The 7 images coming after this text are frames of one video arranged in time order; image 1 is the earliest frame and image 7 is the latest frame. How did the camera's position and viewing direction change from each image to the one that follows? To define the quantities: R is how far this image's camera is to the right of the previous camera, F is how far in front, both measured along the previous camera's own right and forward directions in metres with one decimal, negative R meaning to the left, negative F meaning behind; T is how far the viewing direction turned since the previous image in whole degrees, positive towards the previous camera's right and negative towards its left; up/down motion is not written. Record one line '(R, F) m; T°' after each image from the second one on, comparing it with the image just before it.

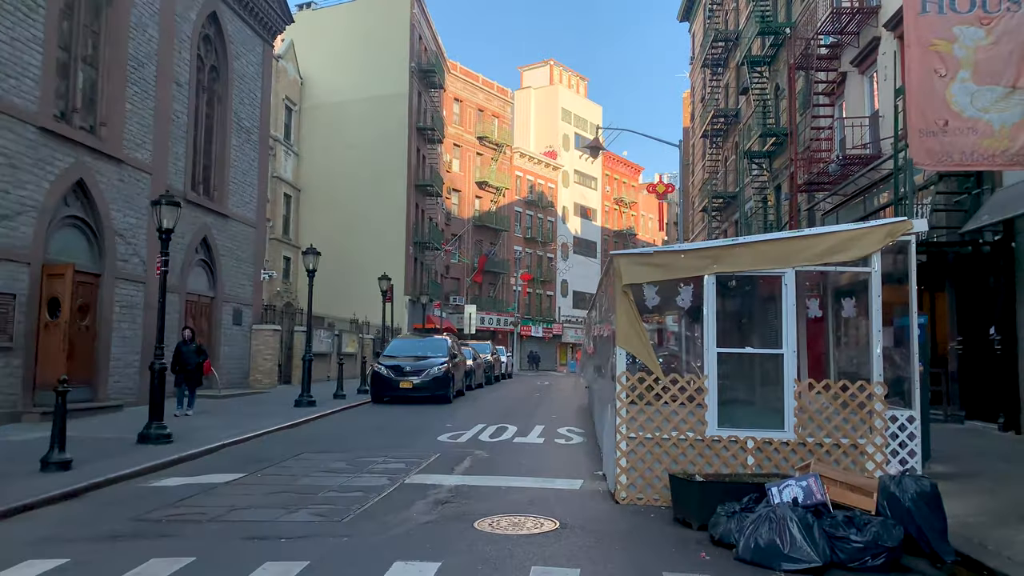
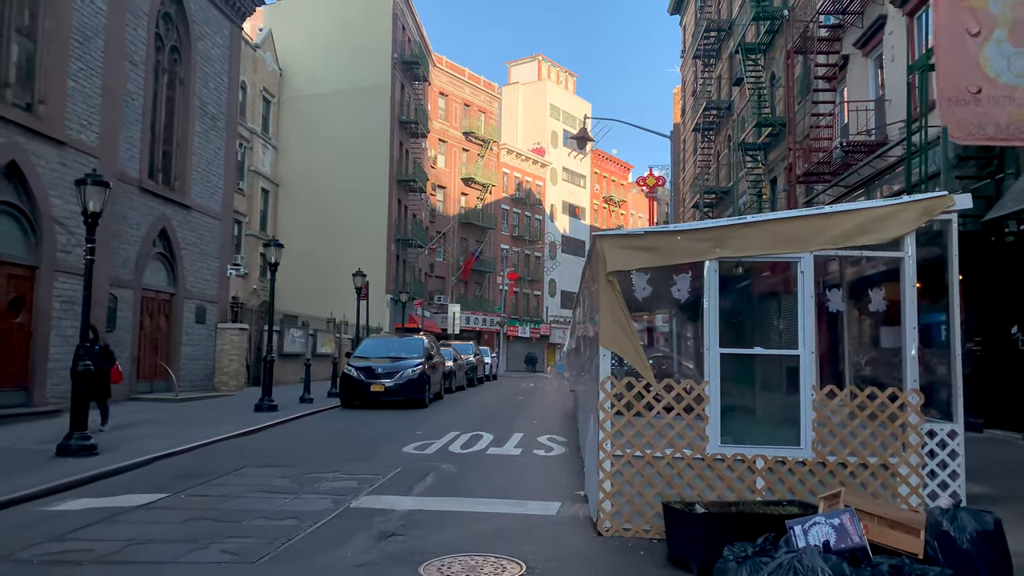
(+0.2, +1.3) m; +1°
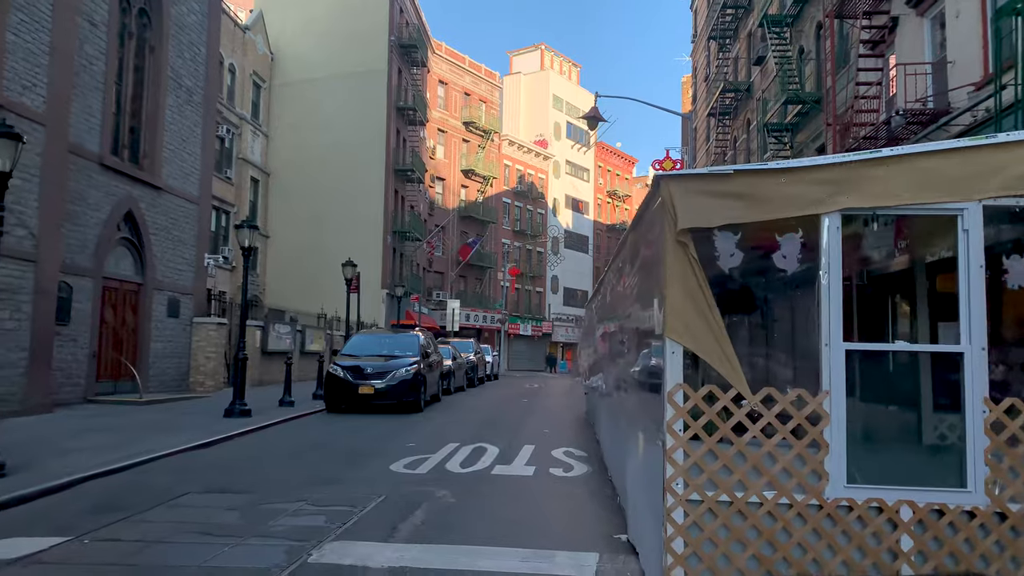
(-0.1, +2.0) m; 0°
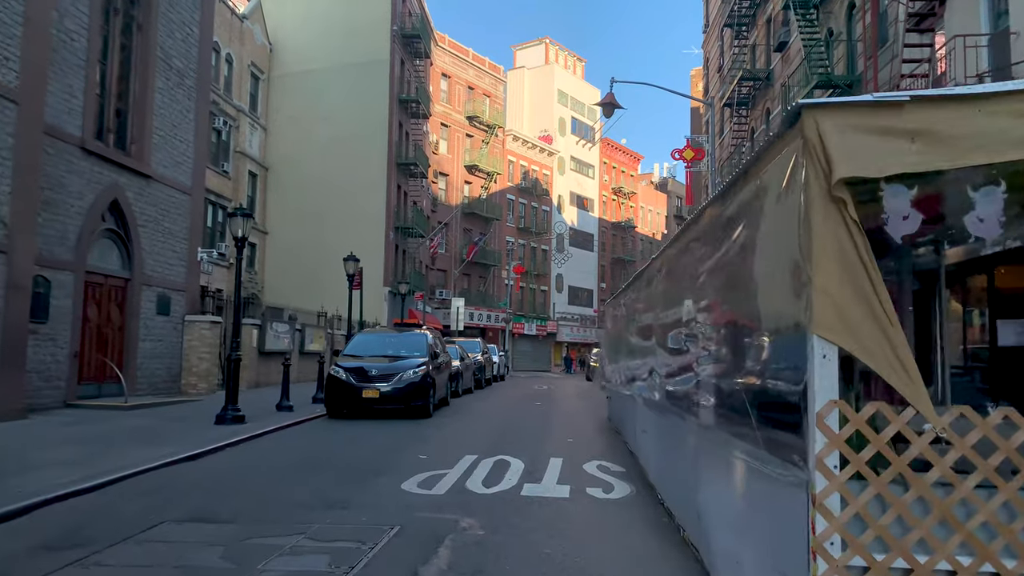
(-0.3, +1.3) m; 0°
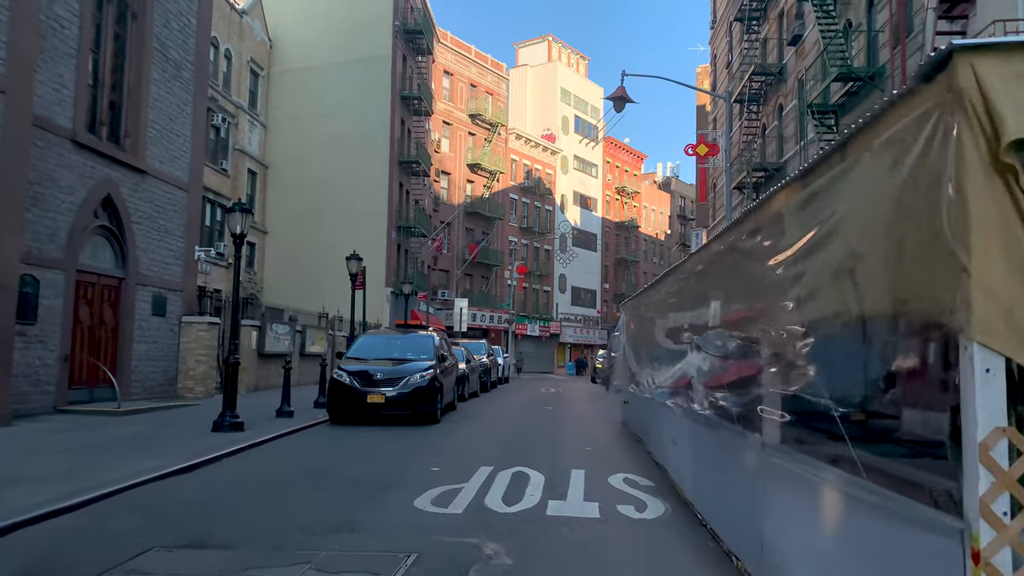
(-0.2, +0.7) m; 0°
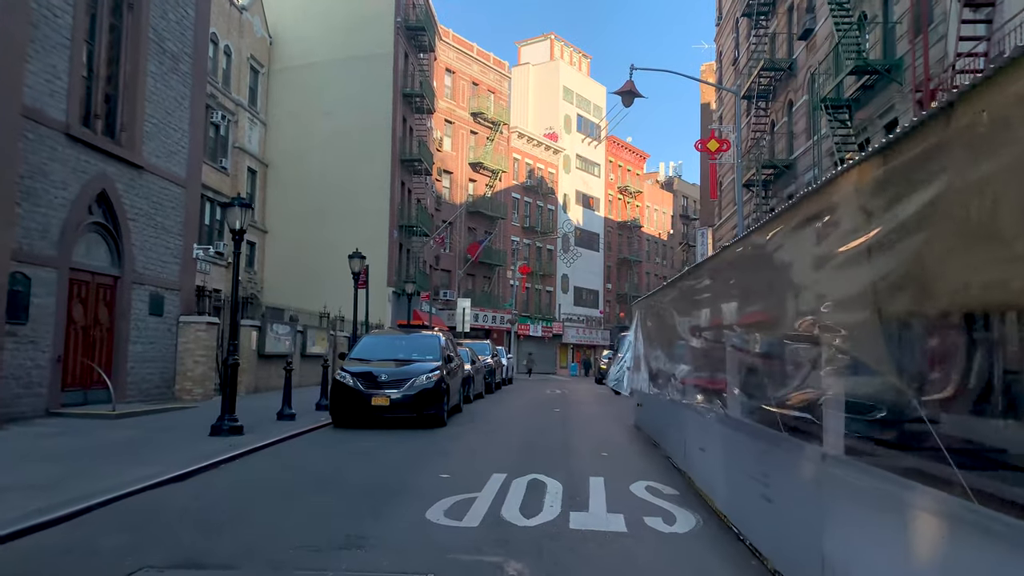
(-0.2, +0.5) m; 0°
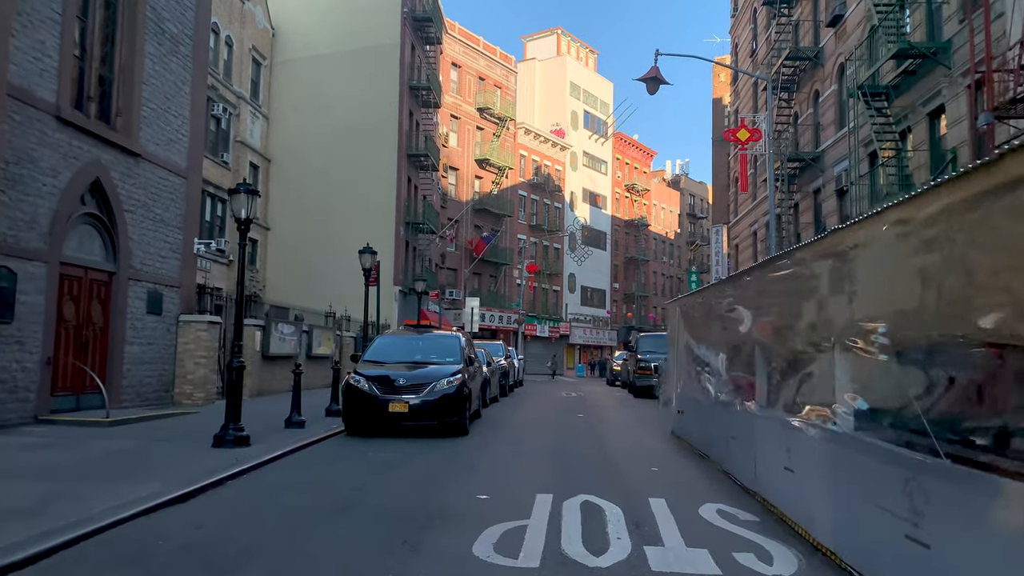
(-0.5, +1.1) m; 0°
